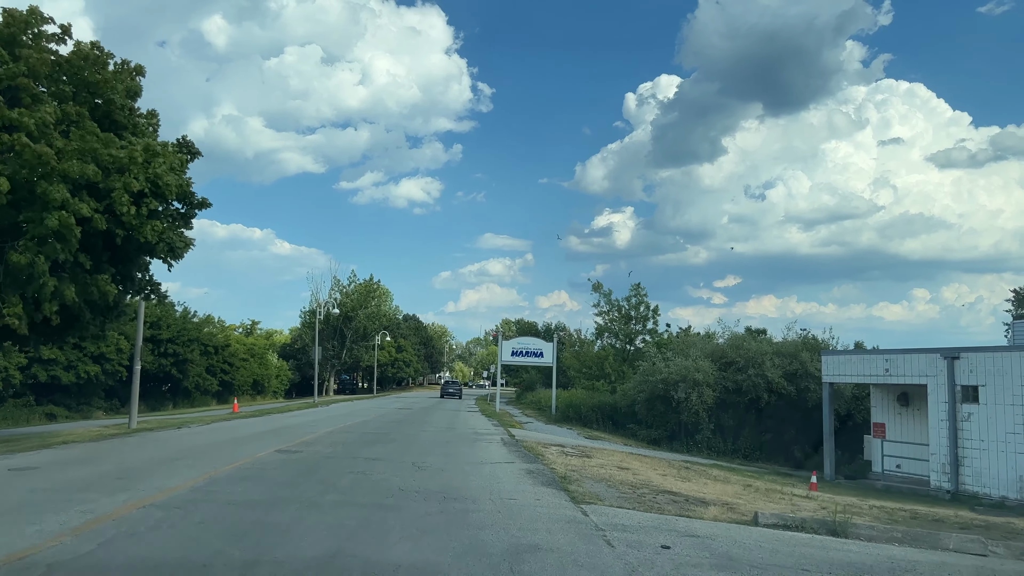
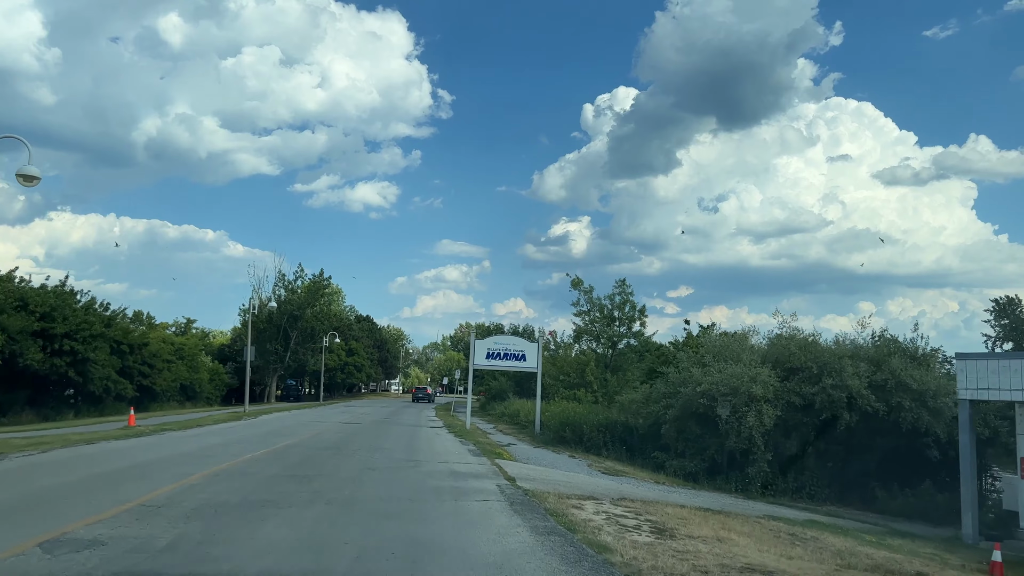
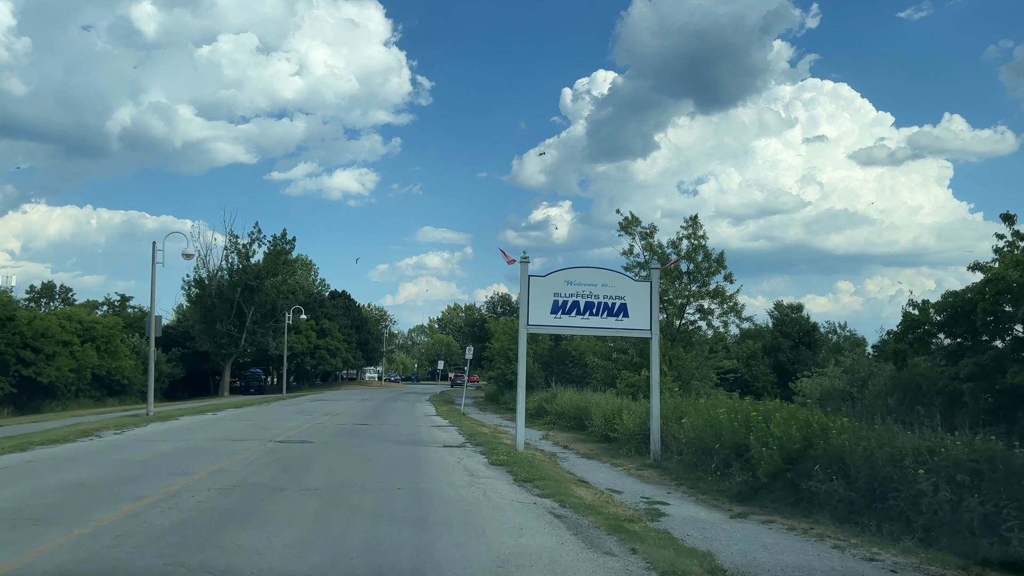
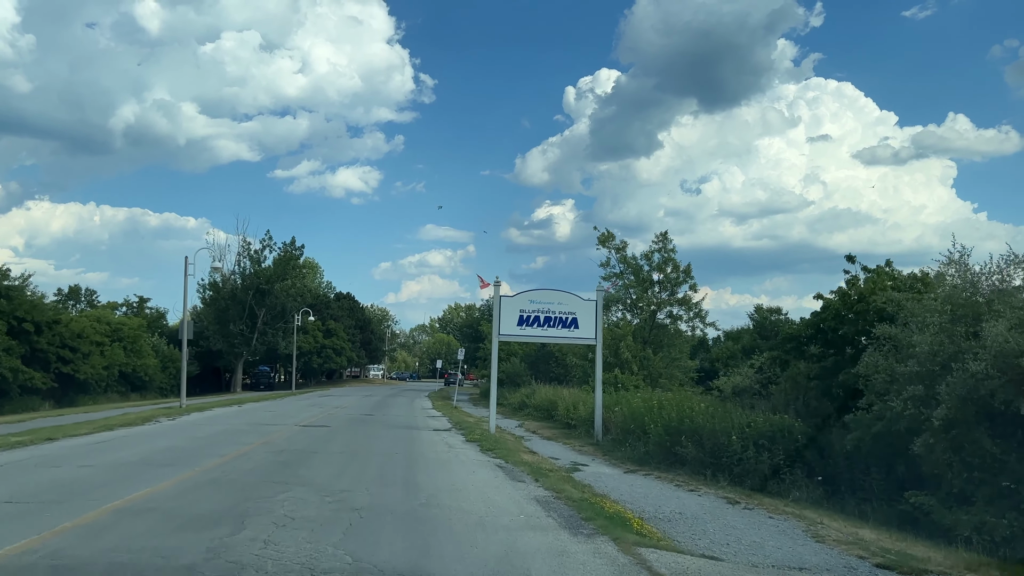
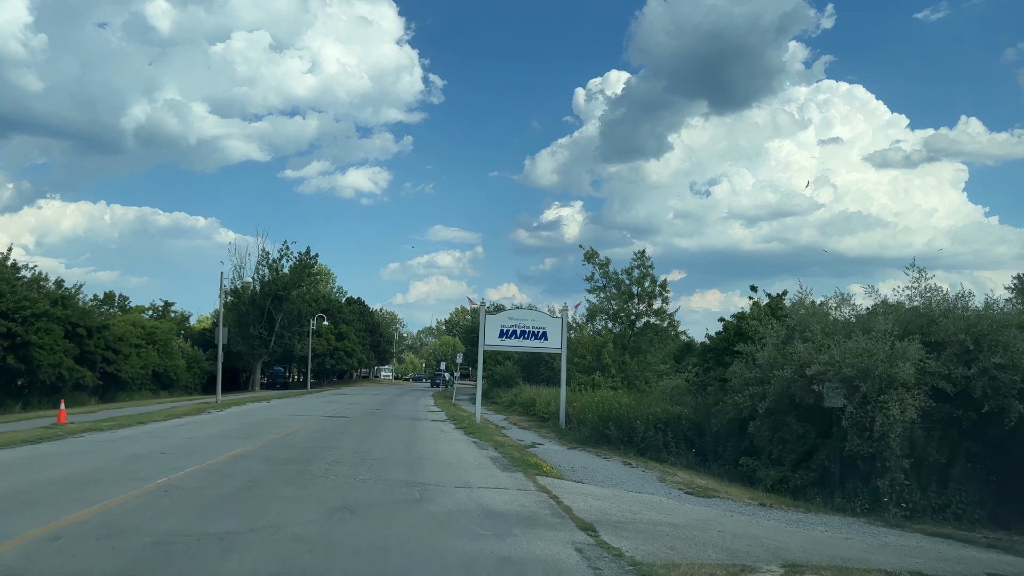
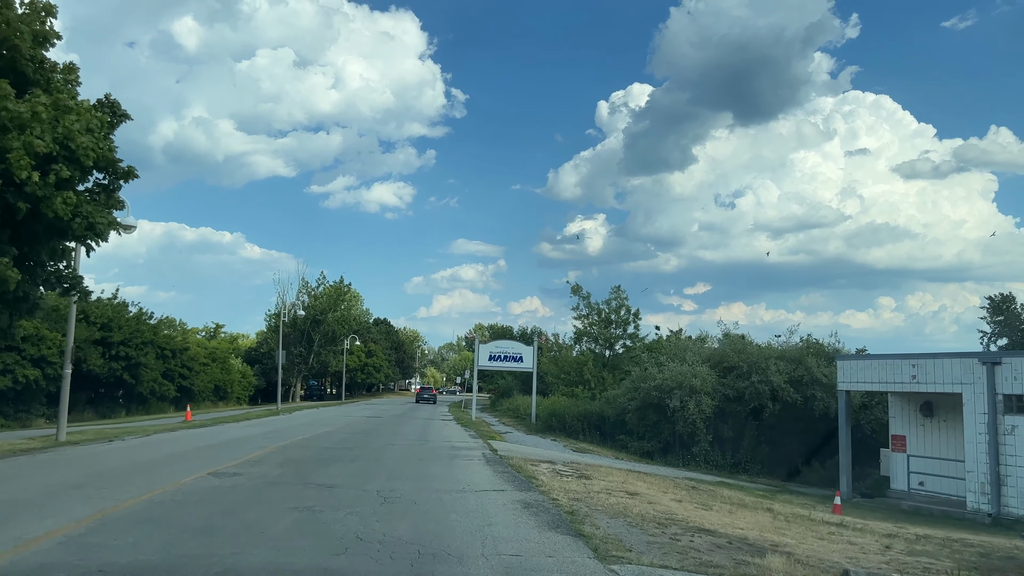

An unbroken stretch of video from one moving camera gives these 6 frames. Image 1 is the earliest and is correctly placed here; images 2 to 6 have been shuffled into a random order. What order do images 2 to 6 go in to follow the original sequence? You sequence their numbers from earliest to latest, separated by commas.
6, 2, 5, 4, 3
